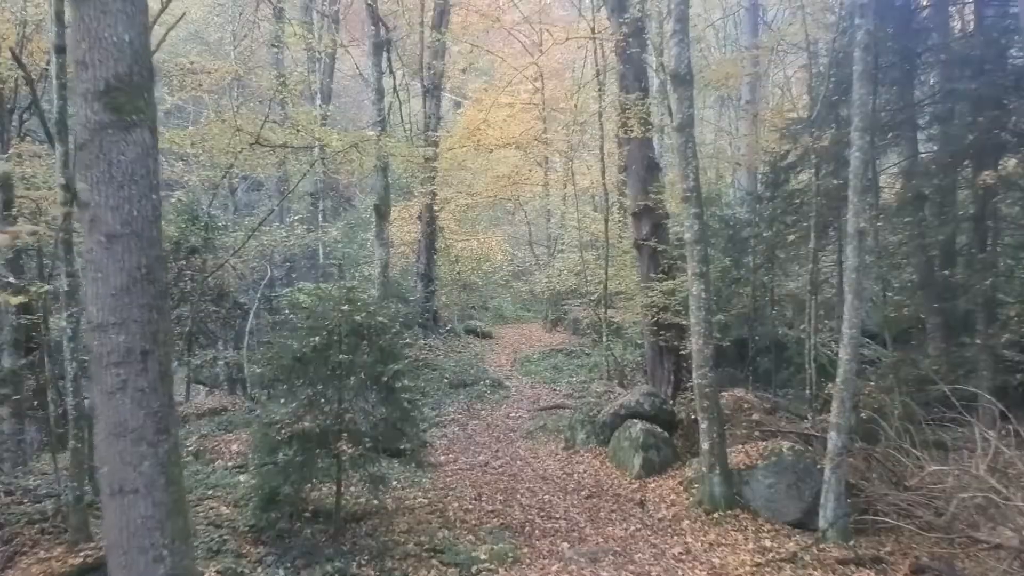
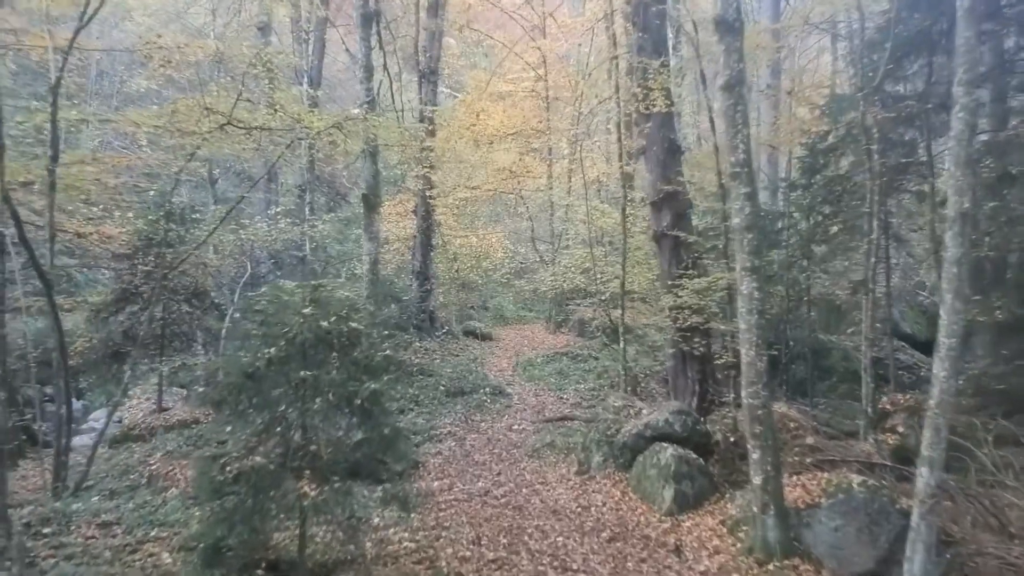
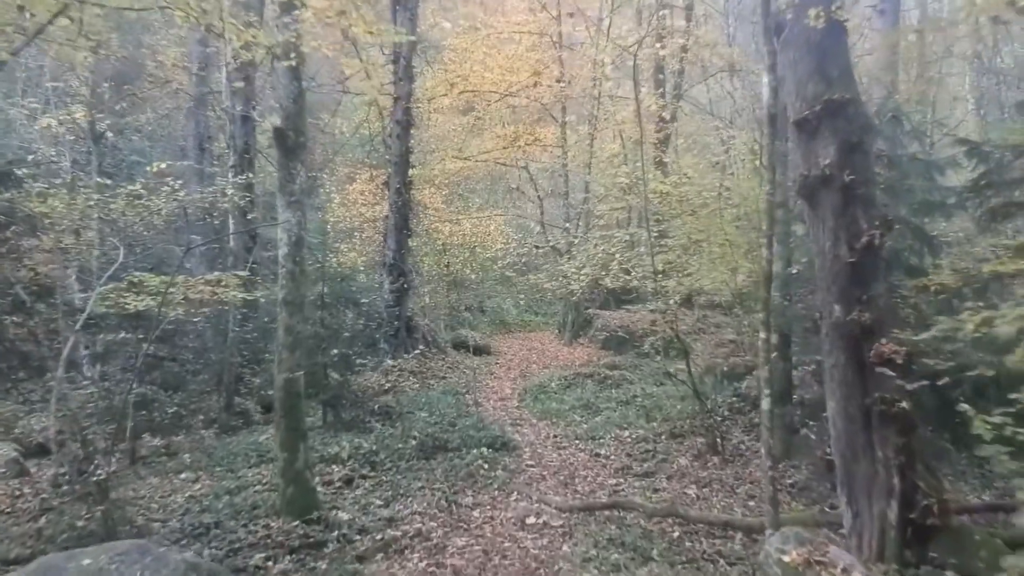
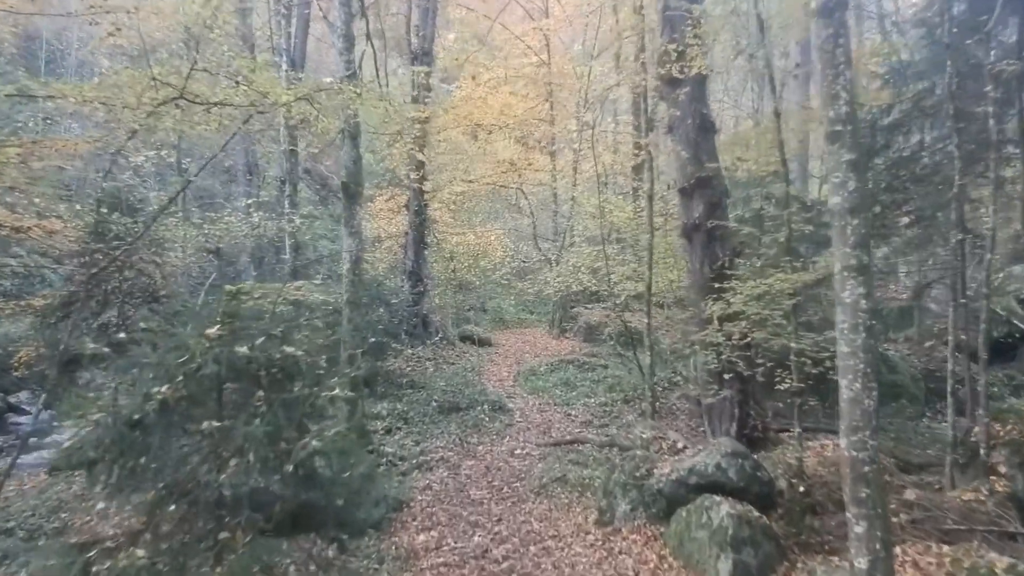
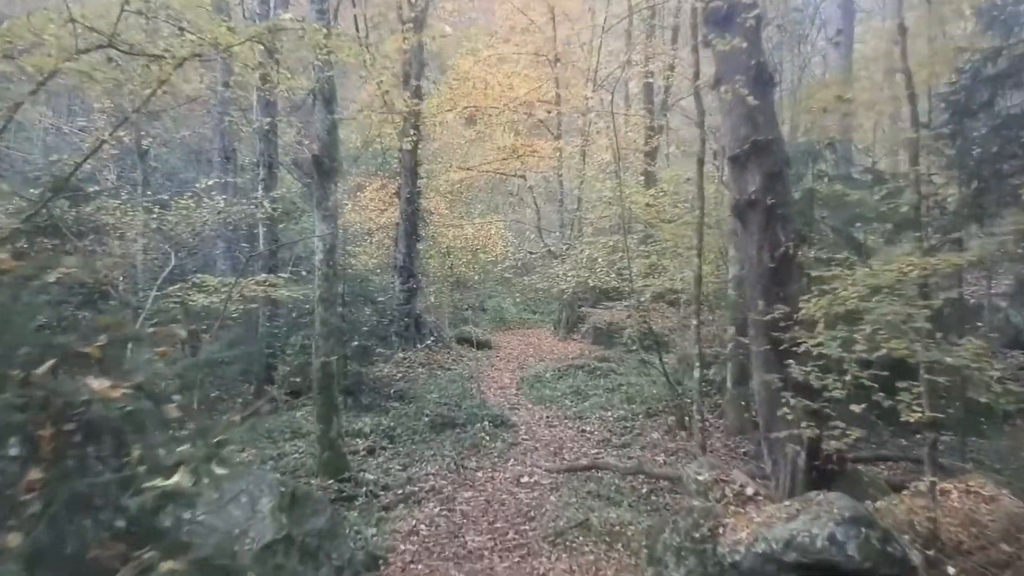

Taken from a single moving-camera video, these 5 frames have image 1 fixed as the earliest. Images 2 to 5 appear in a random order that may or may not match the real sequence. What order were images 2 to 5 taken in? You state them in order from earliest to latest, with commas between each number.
2, 4, 5, 3
